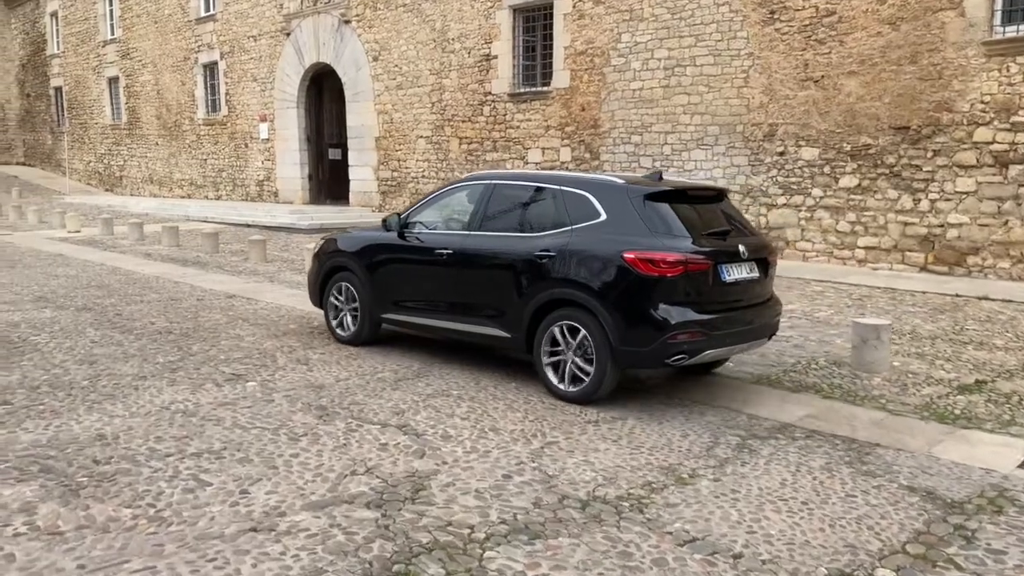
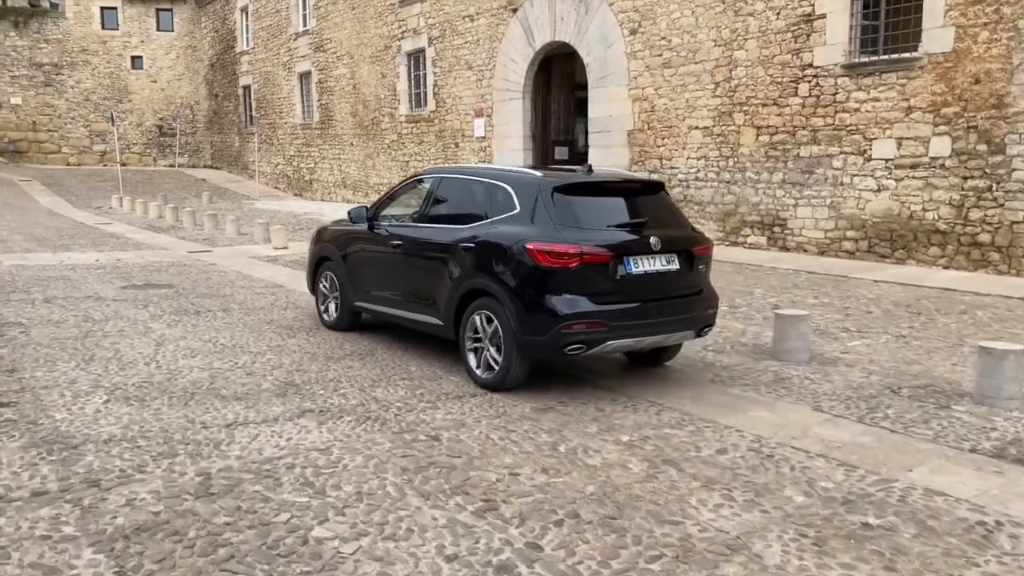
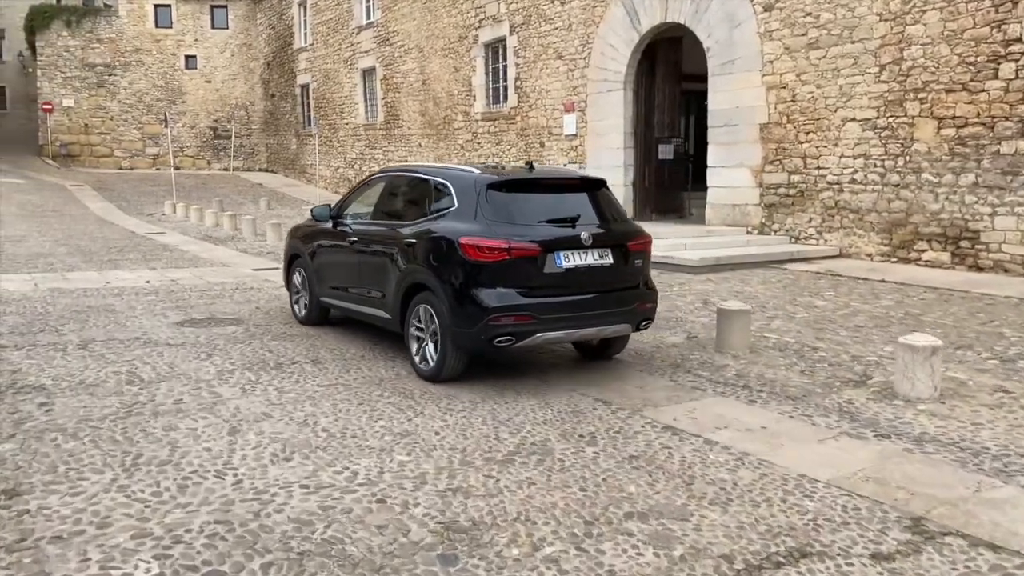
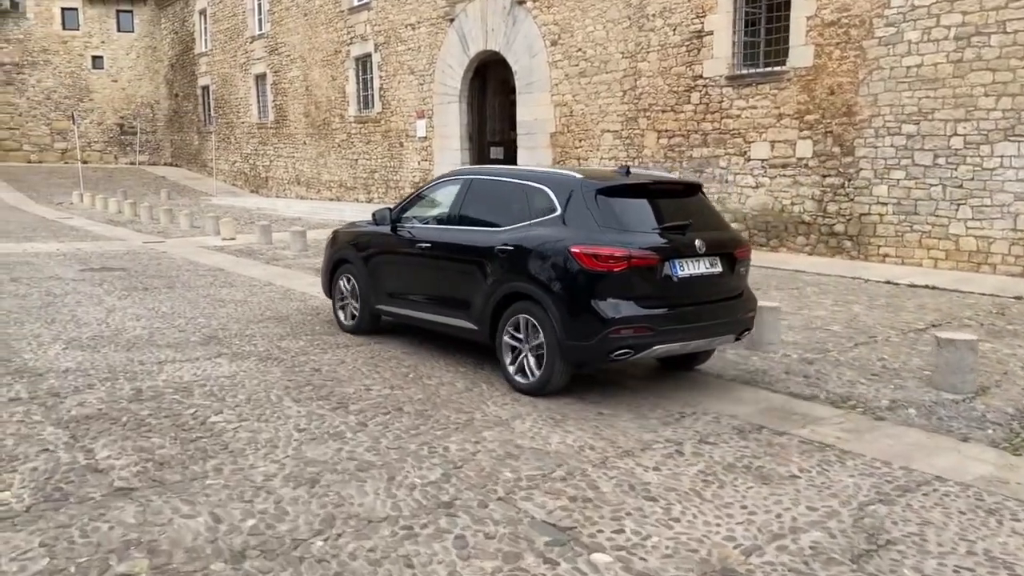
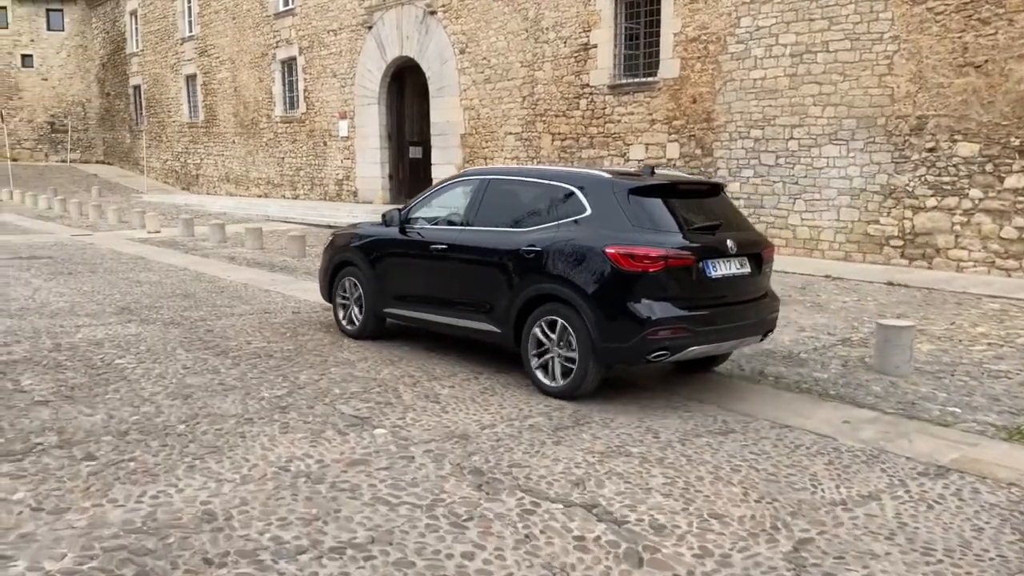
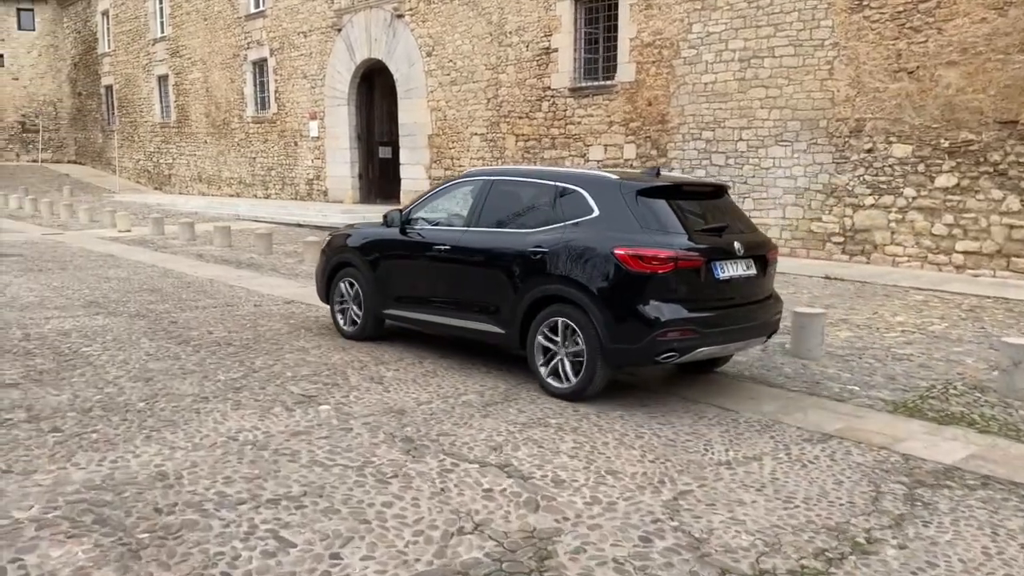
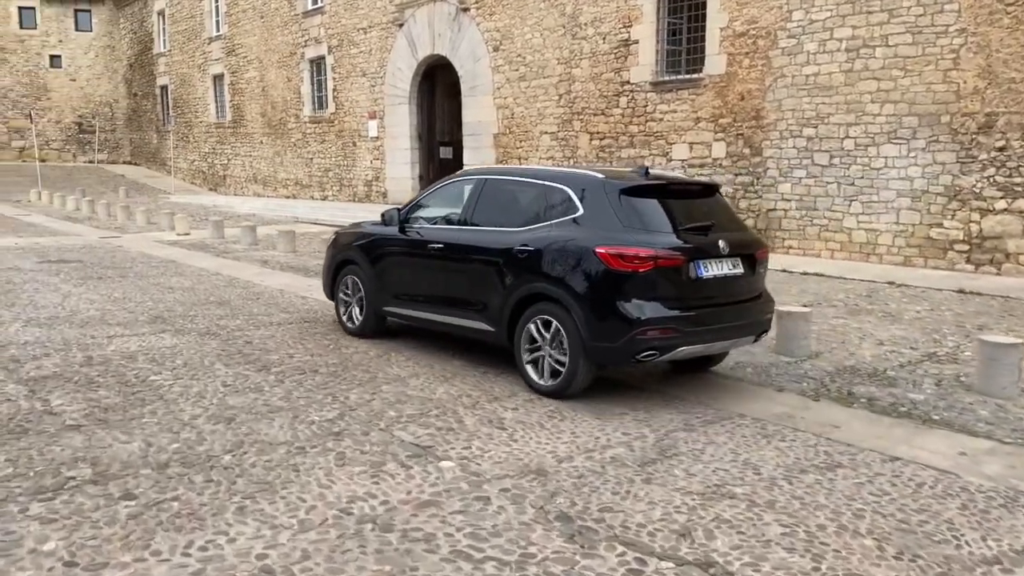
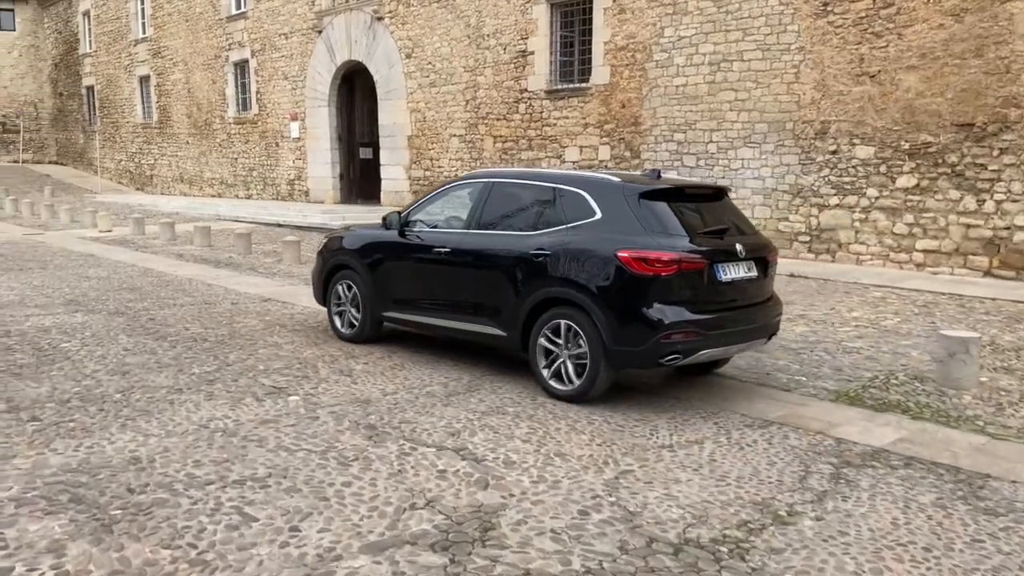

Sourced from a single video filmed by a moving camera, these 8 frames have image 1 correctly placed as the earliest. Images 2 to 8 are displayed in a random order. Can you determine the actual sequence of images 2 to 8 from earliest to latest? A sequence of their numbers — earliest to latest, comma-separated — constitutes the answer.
8, 6, 5, 7, 4, 2, 3
